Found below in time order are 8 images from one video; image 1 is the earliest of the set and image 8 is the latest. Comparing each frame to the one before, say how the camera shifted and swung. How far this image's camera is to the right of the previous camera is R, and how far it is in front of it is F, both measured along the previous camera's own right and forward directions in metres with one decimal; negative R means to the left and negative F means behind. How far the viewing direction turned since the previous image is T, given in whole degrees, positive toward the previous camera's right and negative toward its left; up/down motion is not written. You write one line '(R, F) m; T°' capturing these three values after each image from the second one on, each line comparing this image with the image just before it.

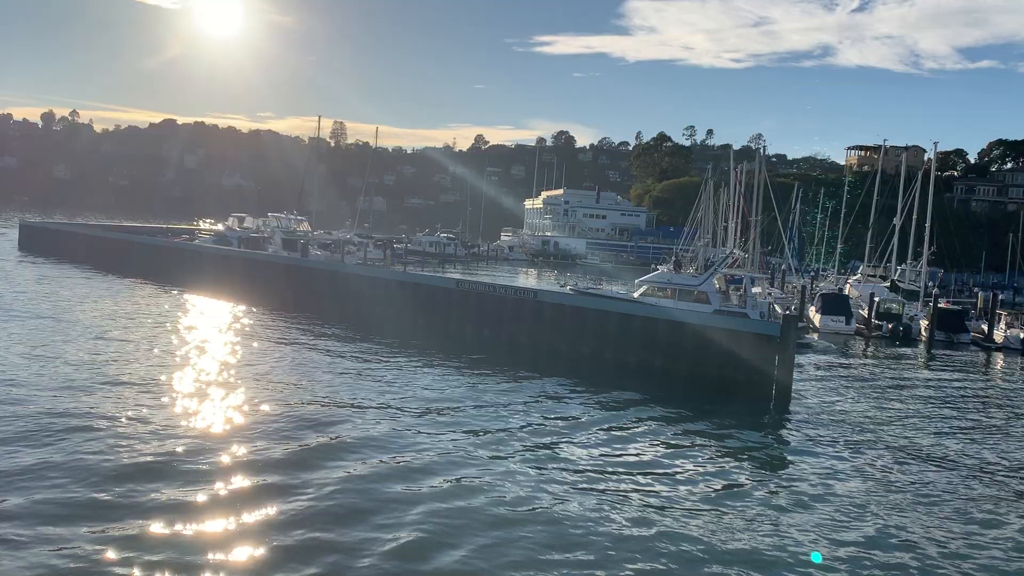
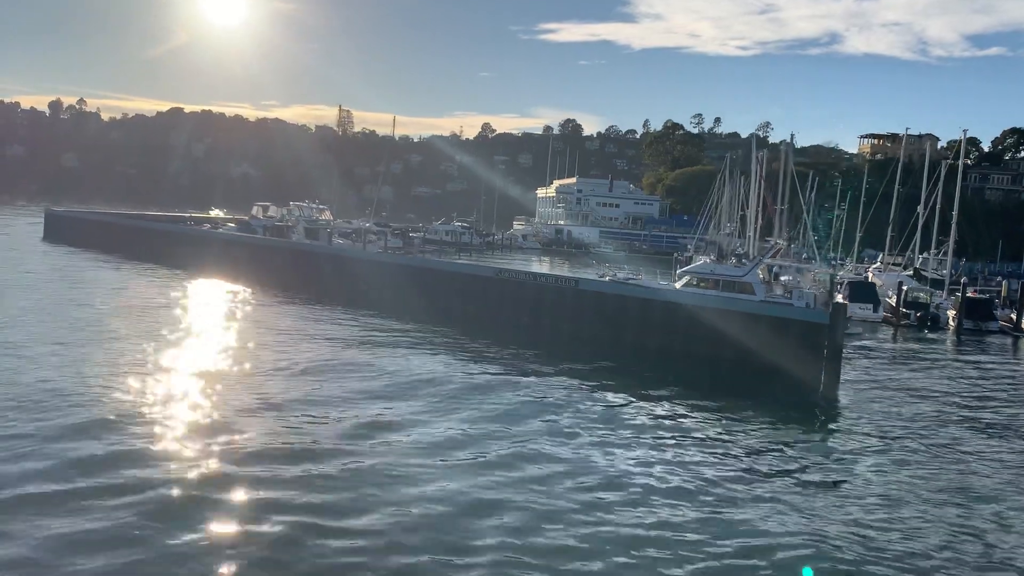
(-0.7, -0.2) m; 0°
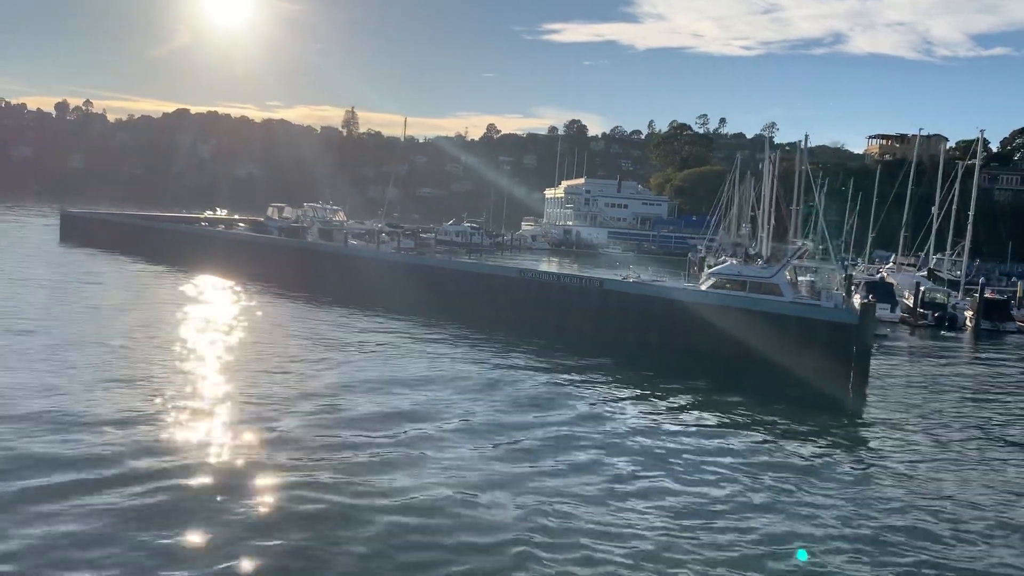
(-0.4, -0.1) m; 0°
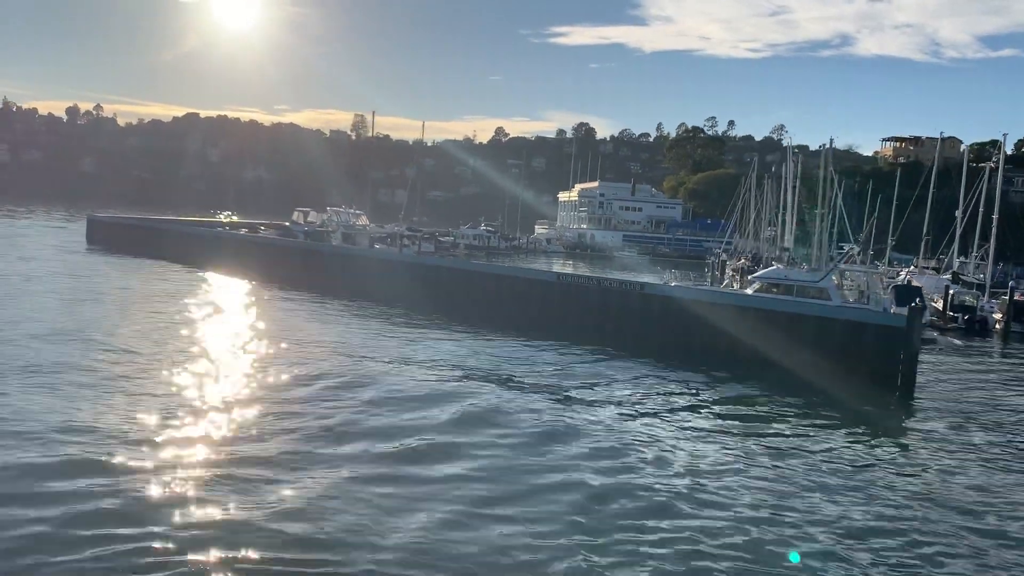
(-0.7, -0.2) m; 0°
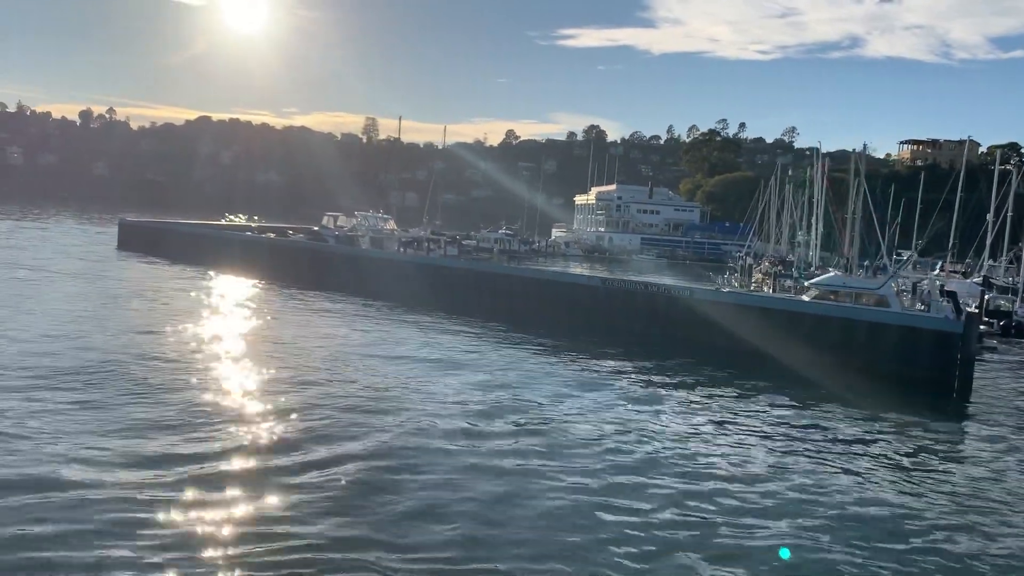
(-0.8, -0.3) m; -1°
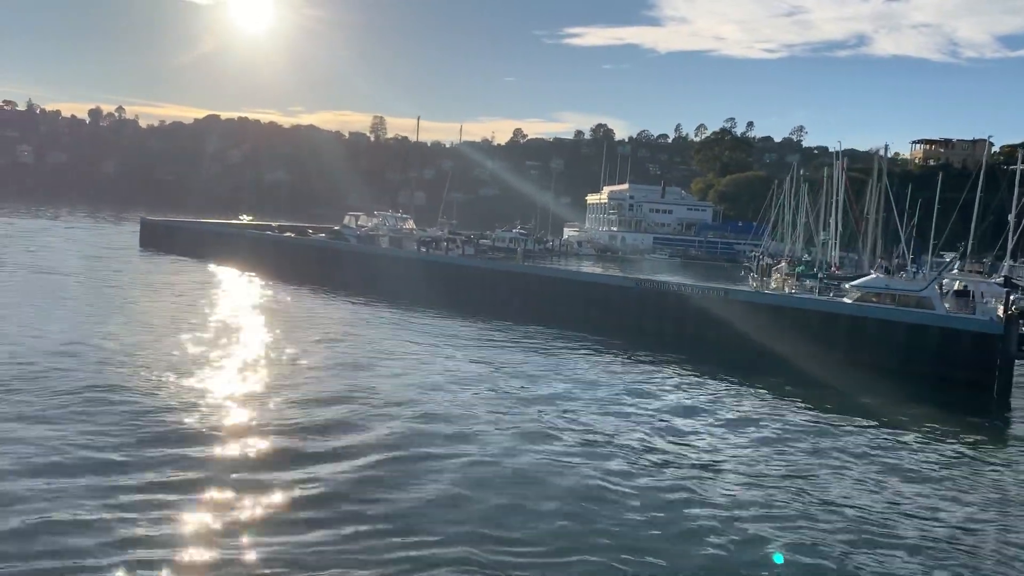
(-0.6, -0.2) m; 0°
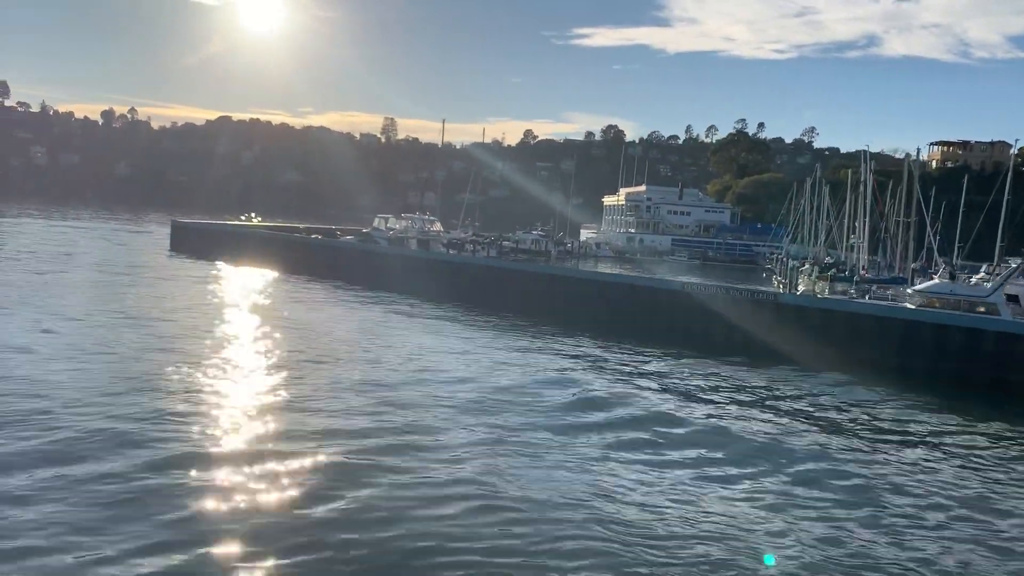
(-0.9, -0.2) m; -1°
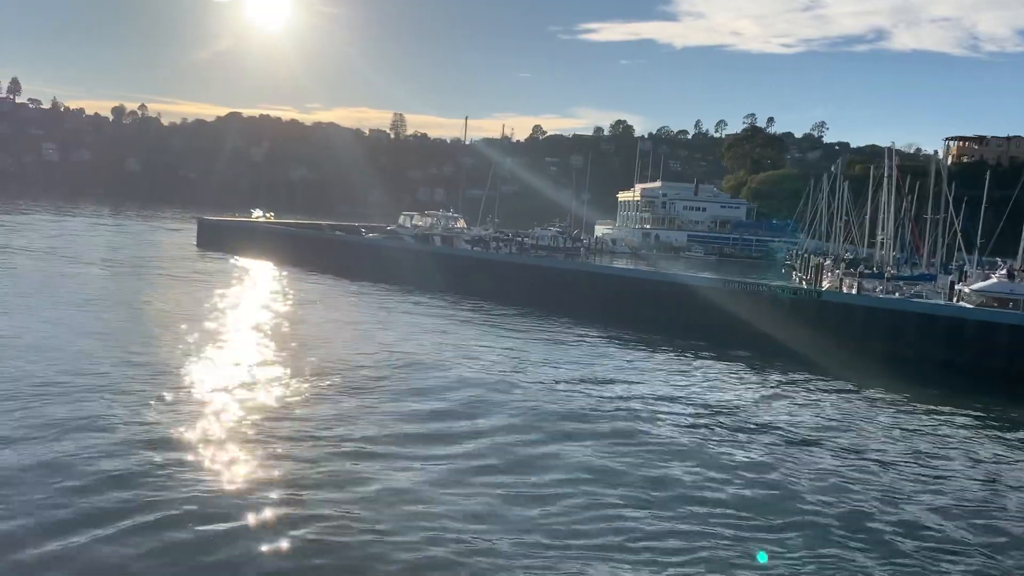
(-0.8, -0.2) m; 0°
